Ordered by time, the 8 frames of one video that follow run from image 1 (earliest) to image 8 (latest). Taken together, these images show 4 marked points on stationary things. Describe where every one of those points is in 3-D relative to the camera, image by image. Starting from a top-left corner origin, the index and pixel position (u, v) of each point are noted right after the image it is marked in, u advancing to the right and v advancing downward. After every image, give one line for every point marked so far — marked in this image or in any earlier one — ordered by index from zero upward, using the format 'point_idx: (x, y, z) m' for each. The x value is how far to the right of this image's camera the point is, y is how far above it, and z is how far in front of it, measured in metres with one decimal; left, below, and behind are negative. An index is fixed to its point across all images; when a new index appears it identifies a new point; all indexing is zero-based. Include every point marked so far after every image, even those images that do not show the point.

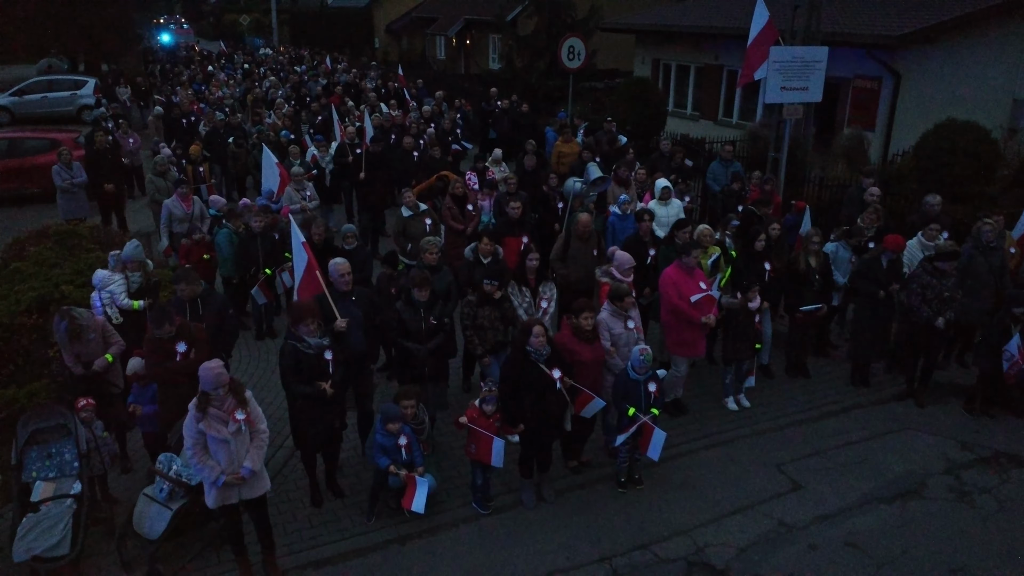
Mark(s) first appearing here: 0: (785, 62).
0: (+3.7, +3.0, +10.8) m
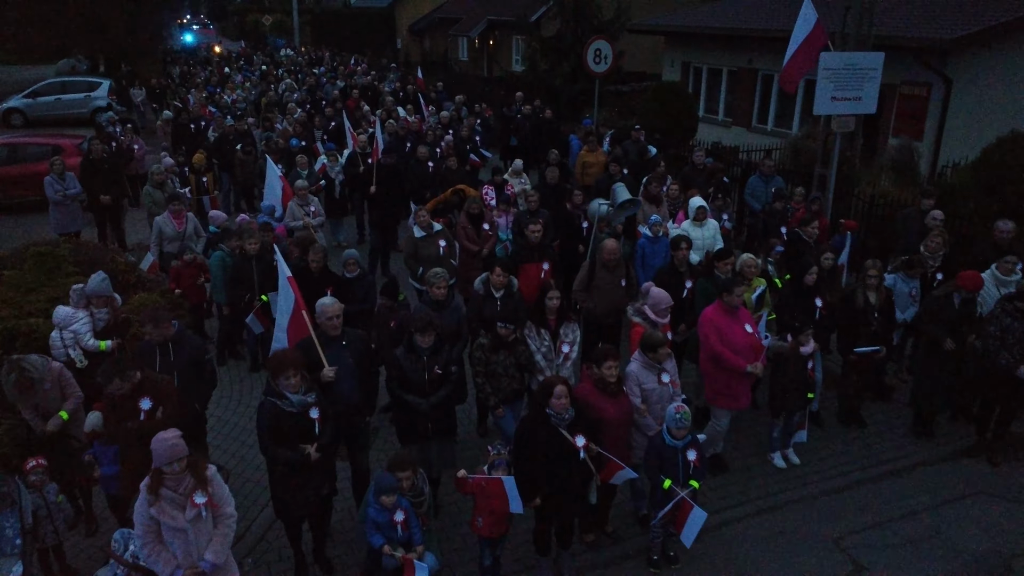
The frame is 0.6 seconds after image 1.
0: (+3.9, +2.6, +9.7) m
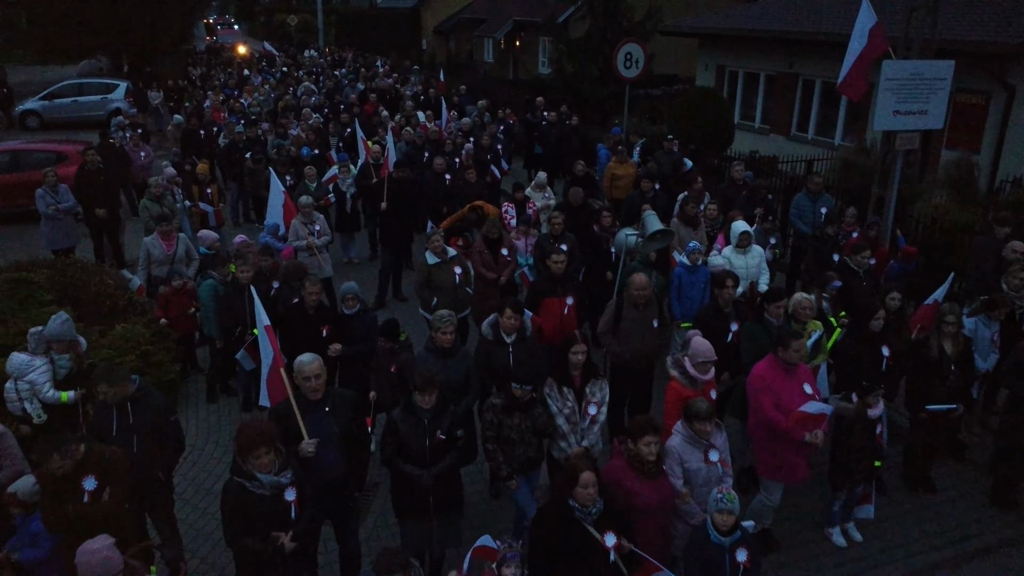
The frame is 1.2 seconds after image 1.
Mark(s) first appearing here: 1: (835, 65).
0: (+4.2, +2.2, +8.6) m
1: (+7.1, +4.9, +17.8) m
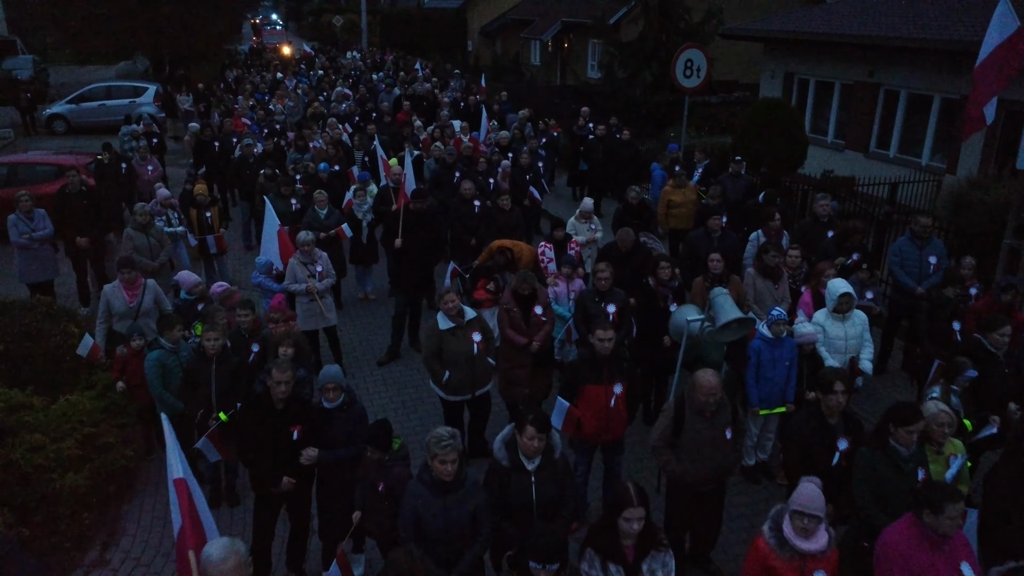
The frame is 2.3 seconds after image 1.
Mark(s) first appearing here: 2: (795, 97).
0: (+4.5, +1.5, +6.7) m
1: (+8.0, +4.1, +15.6) m
2: (+6.9, +4.6, +19.7) m
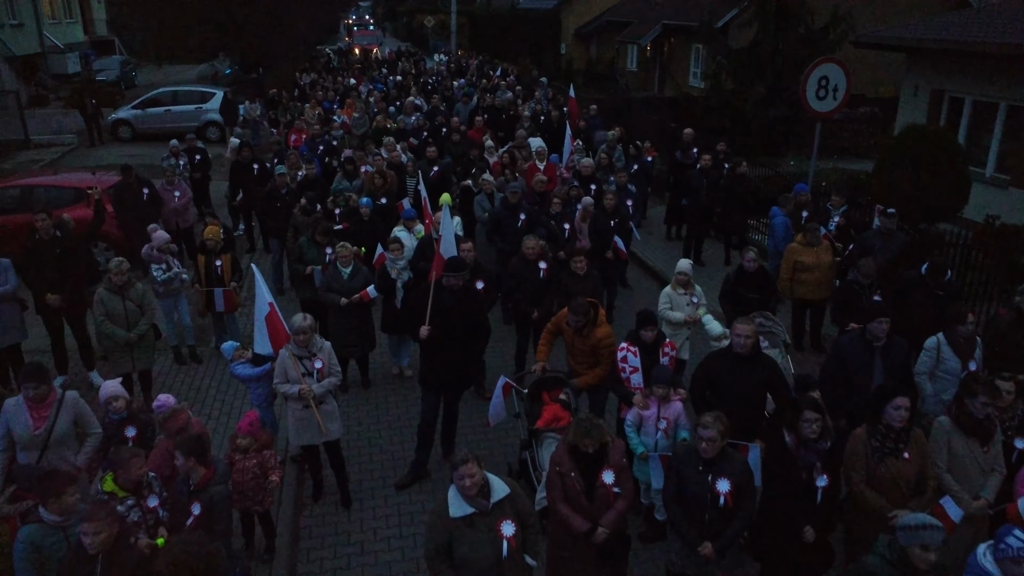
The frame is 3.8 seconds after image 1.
0: (+4.8, +0.4, +3.6) m
1: (+9.3, +2.9, +12.1) m
2: (+8.7, +3.4, +16.3) m
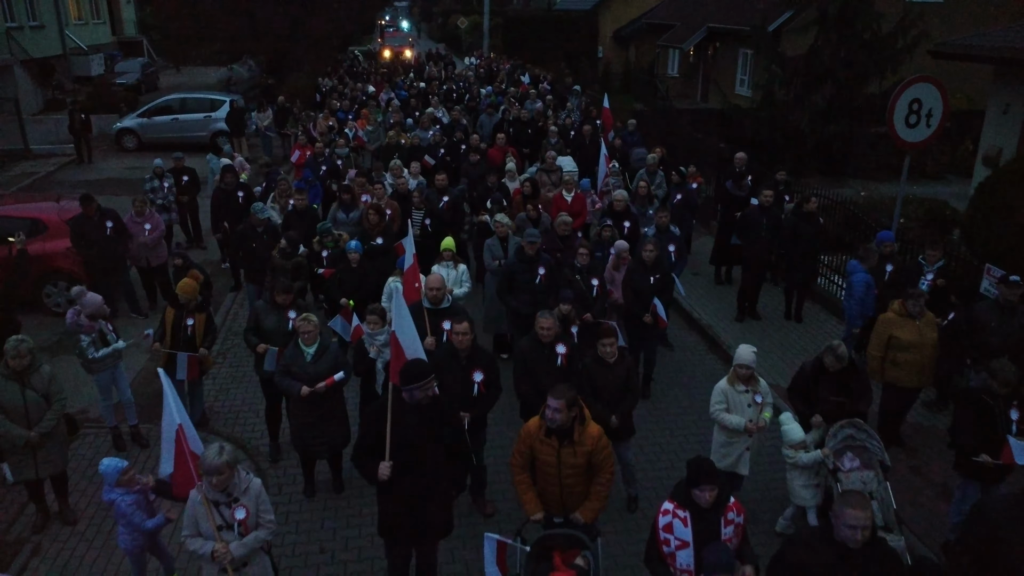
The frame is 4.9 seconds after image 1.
0: (+4.6, -0.4, +1.6) m
1: (+9.6, +2.0, +9.8) m
2: (+9.2, +2.5, +14.0) m
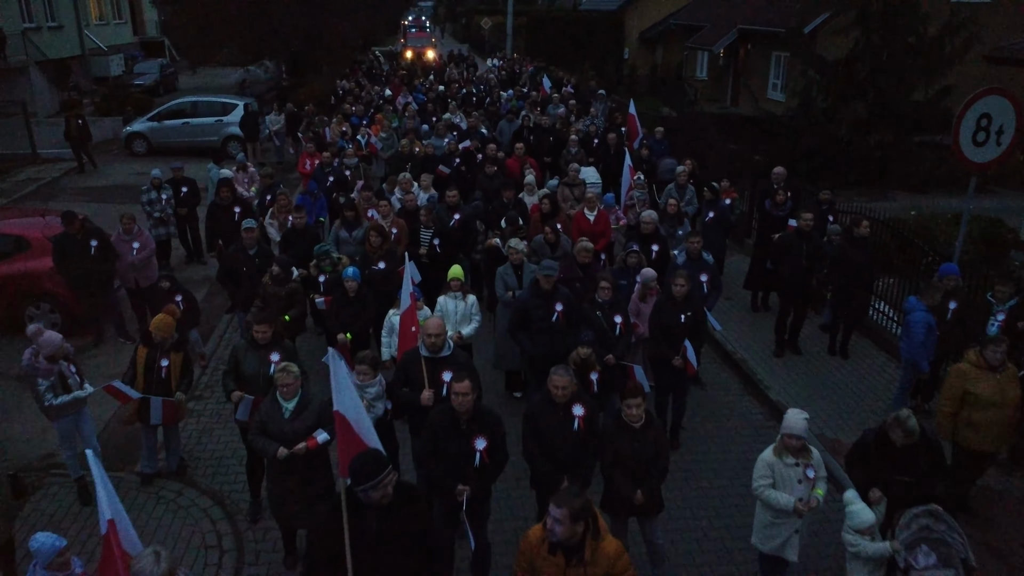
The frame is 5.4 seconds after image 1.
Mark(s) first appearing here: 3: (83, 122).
0: (+4.6, -0.8, +0.5) m
1: (+9.8, +1.5, +8.6) m
2: (+9.5, +2.1, +12.8) m
3: (-8.8, +3.4, +16.6) m
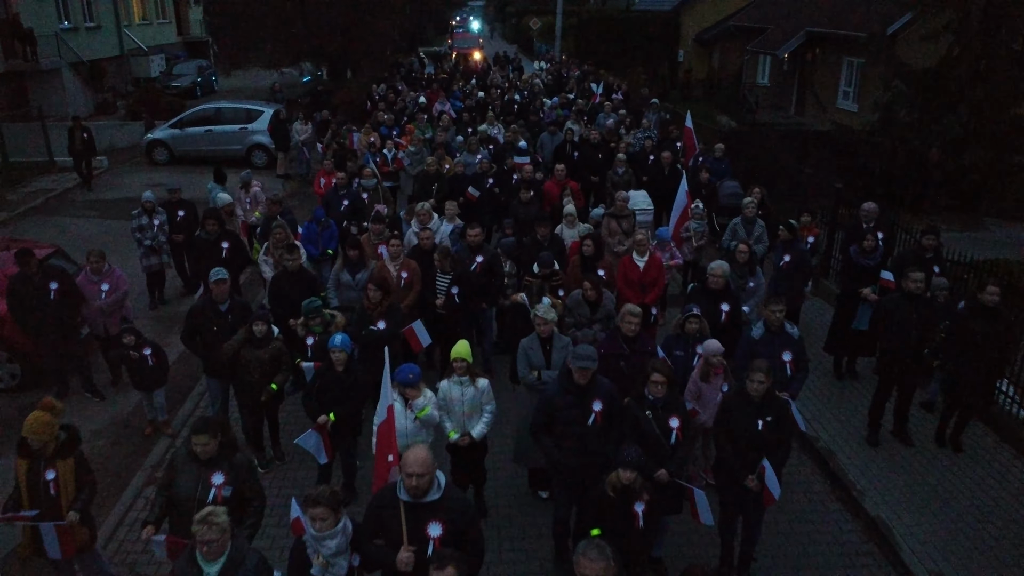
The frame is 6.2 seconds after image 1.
0: (+4.3, -1.5, -1.5) m
1: (+10.0, +0.7, +6.3) m
2: (+10.0, +1.3, +10.5) m
3: (-8.1, +3.0, +15.4) m
